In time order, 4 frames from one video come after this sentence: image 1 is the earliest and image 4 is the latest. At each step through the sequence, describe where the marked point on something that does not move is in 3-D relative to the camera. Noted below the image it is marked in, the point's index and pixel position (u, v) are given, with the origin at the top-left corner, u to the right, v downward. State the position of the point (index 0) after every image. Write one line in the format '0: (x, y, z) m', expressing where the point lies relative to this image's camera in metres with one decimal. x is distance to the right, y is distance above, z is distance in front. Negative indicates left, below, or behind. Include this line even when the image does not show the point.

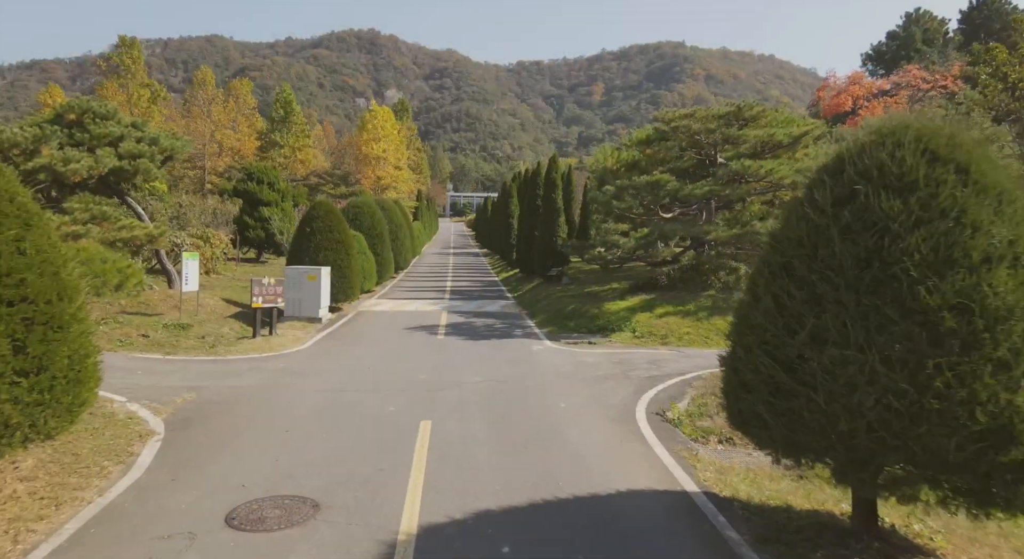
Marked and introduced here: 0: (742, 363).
0: (+1.5, -0.6, +5.3) m
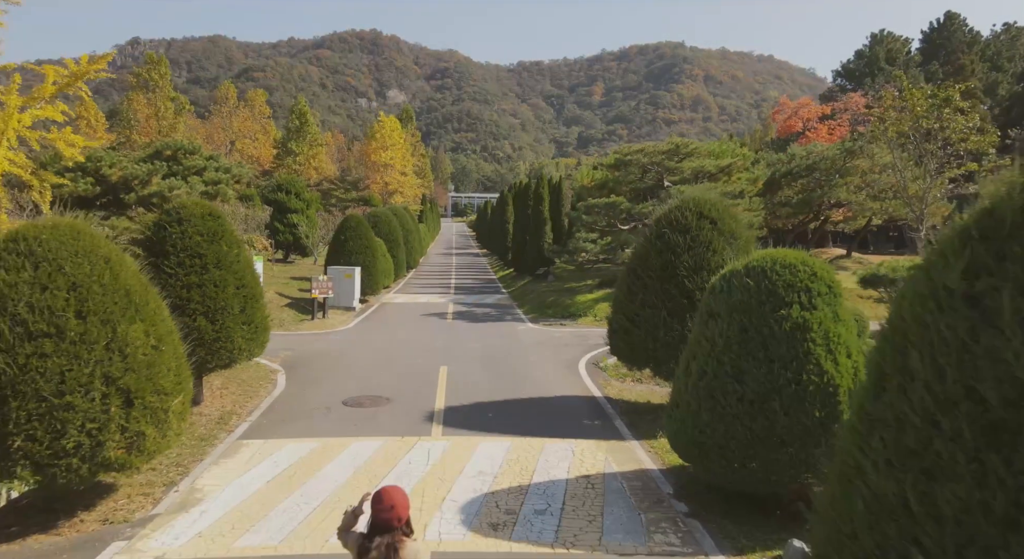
0: (+1.3, -0.5, +10.3) m
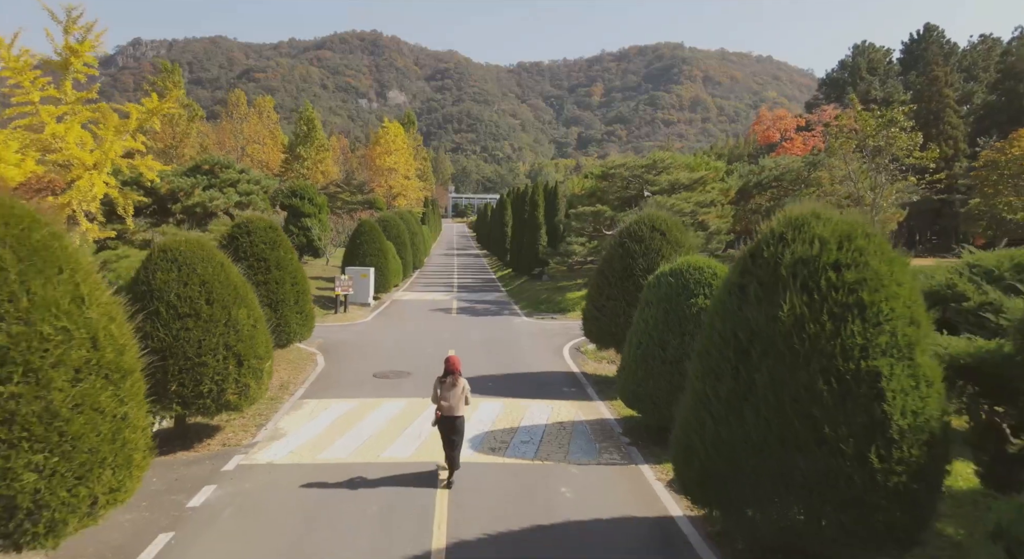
0: (+1.2, -0.5, +13.2) m
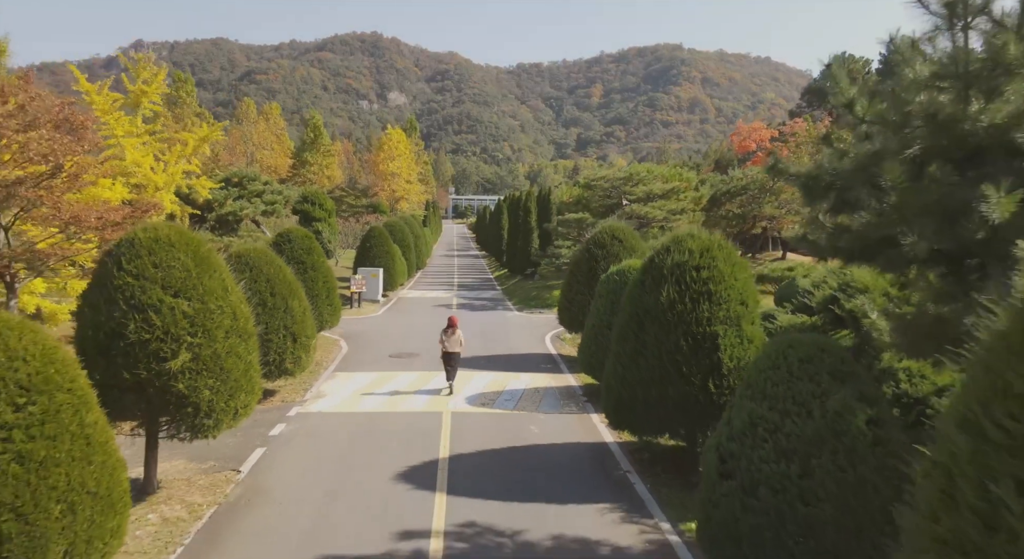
0: (+1.0, -0.5, +16.3) m
